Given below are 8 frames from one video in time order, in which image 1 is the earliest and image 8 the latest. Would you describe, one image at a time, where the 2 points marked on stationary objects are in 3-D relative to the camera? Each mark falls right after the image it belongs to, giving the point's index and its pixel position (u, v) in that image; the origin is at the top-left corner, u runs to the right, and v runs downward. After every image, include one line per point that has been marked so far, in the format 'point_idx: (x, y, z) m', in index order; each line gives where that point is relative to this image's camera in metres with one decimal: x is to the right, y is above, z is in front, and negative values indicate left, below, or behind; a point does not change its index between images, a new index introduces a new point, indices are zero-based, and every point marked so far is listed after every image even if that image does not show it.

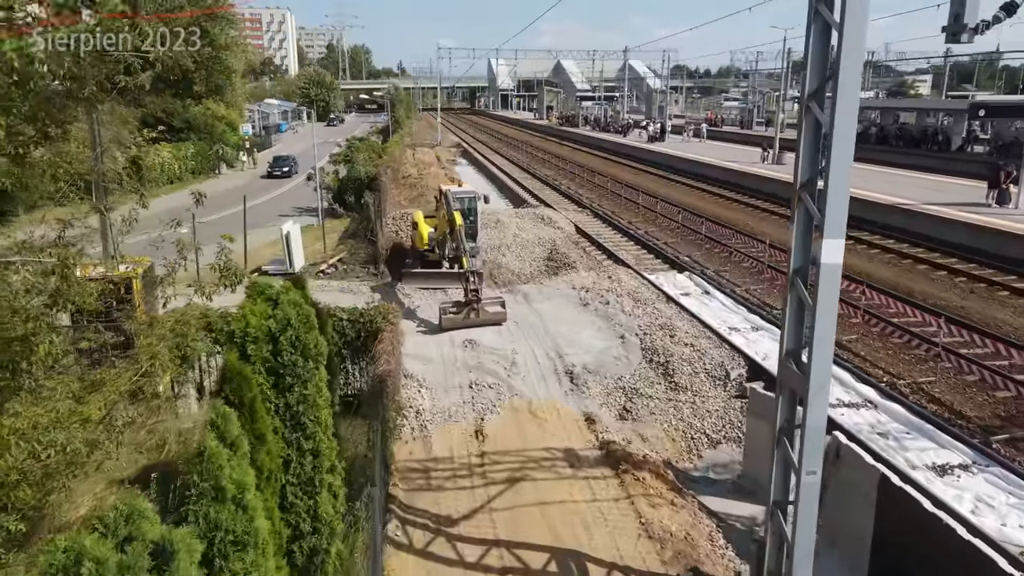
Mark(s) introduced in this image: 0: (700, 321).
0: (+3.6, -0.6, +14.0) m
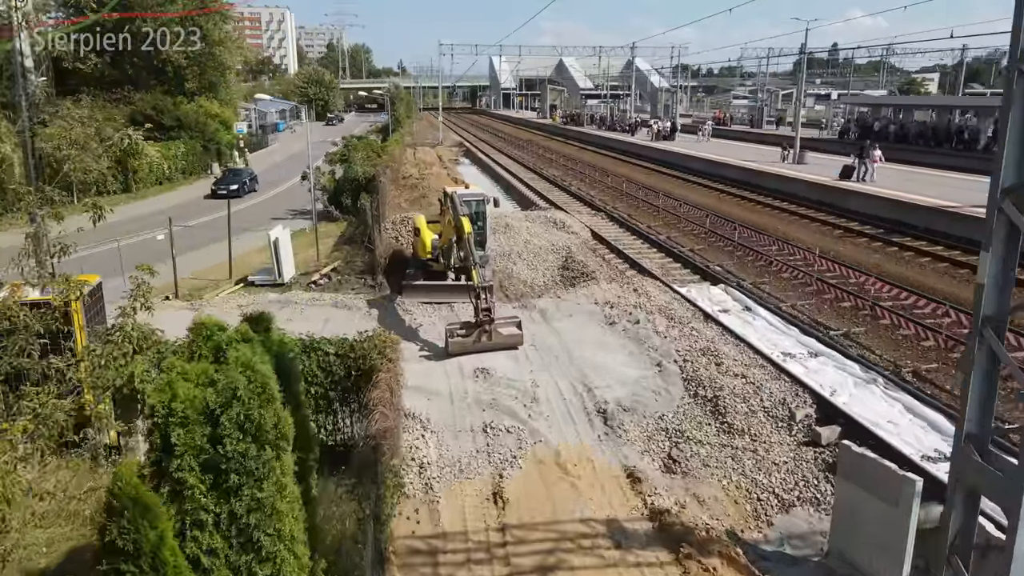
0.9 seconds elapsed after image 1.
0: (+3.9, -0.9, +12.1) m
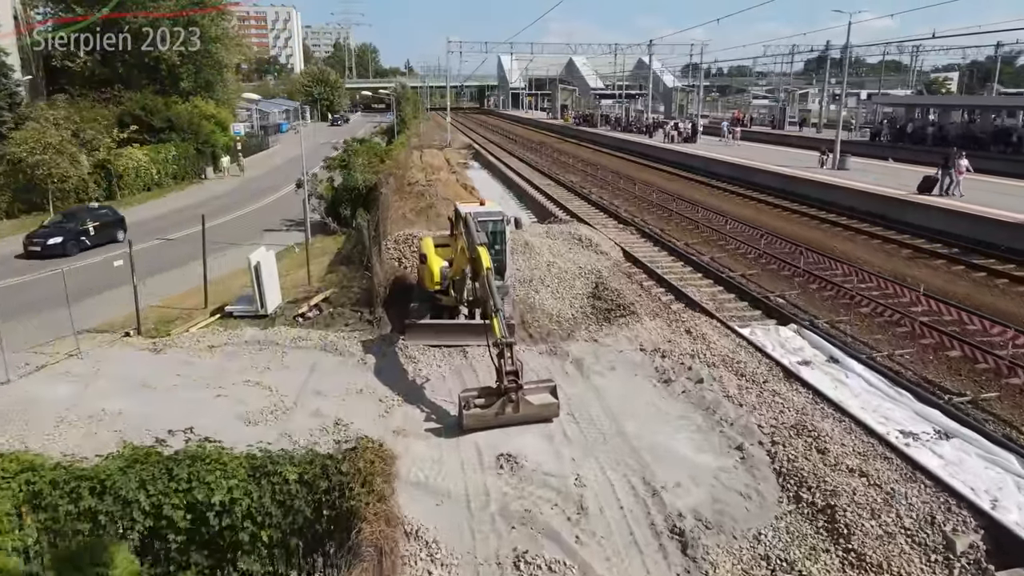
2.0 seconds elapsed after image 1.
0: (+4.4, -1.7, +9.3) m
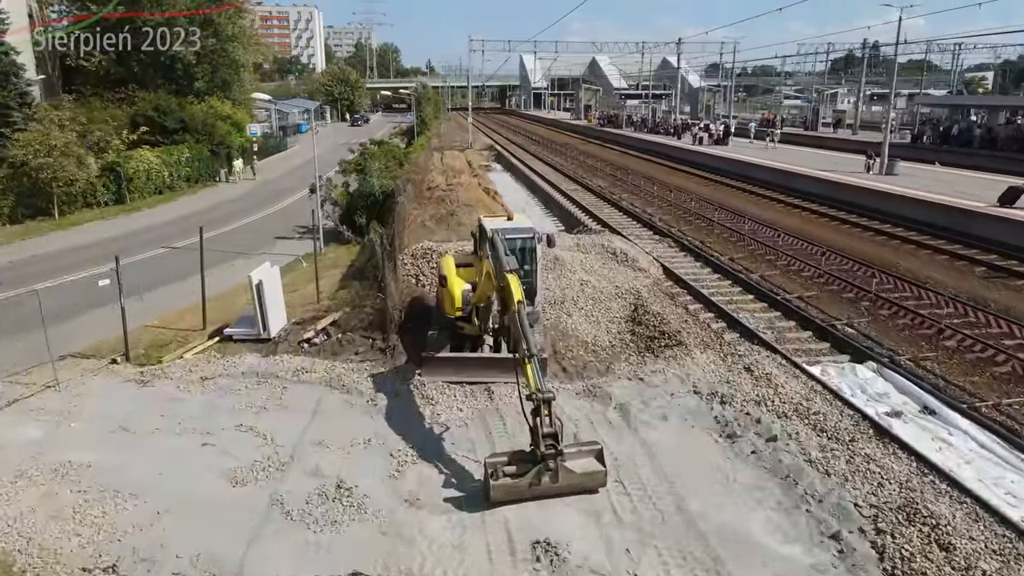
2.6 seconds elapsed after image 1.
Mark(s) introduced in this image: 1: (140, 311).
0: (+4.7, -2.1, +7.5) m
1: (-8.6, -0.6, +16.8) m
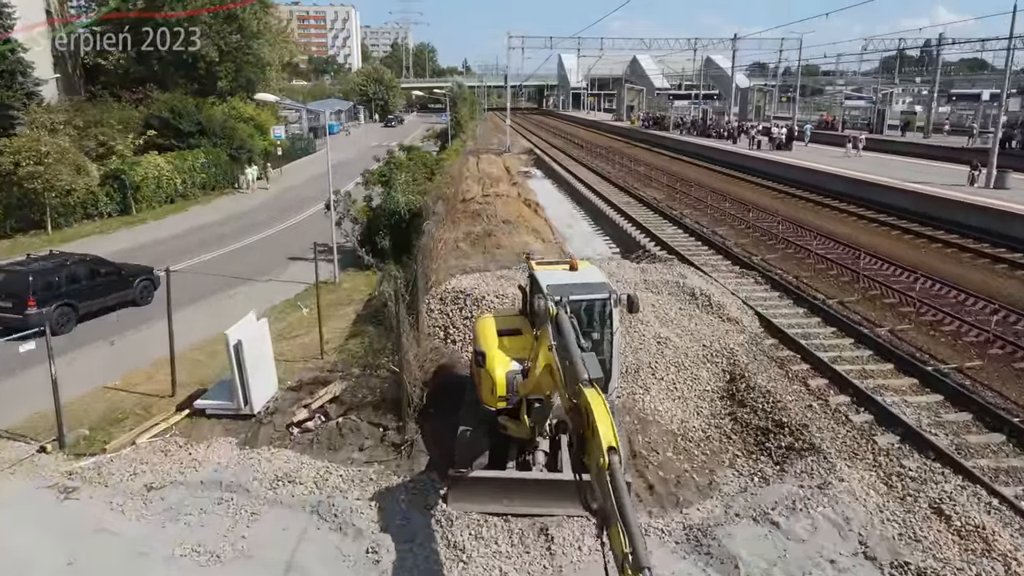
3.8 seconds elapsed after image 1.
0: (+5.3, -3.2, +3.6) m
1: (-7.7, -1.5, +13.6) m
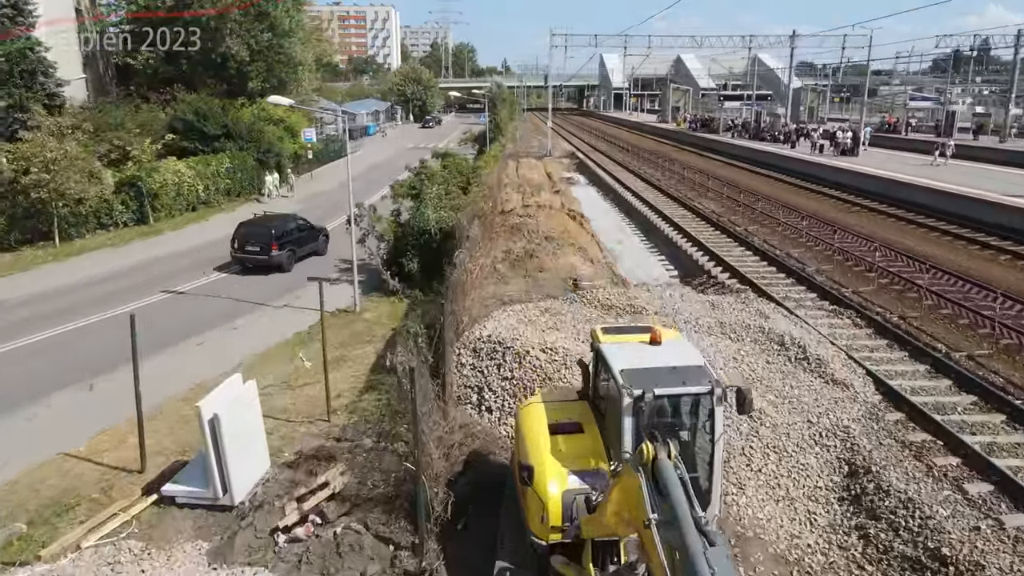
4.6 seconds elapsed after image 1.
0: (+5.5, -4.0, +0.8) m
1: (-6.9, -2.1, +11.4) m
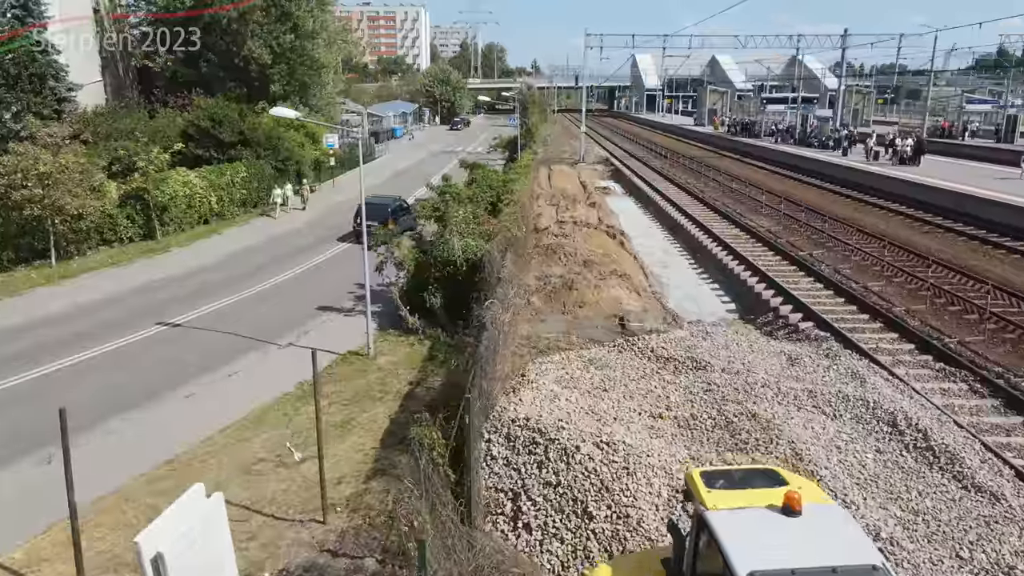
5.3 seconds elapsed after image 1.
0: (+5.6, -4.9, -1.7) m
1: (-6.4, -2.9, +9.3) m
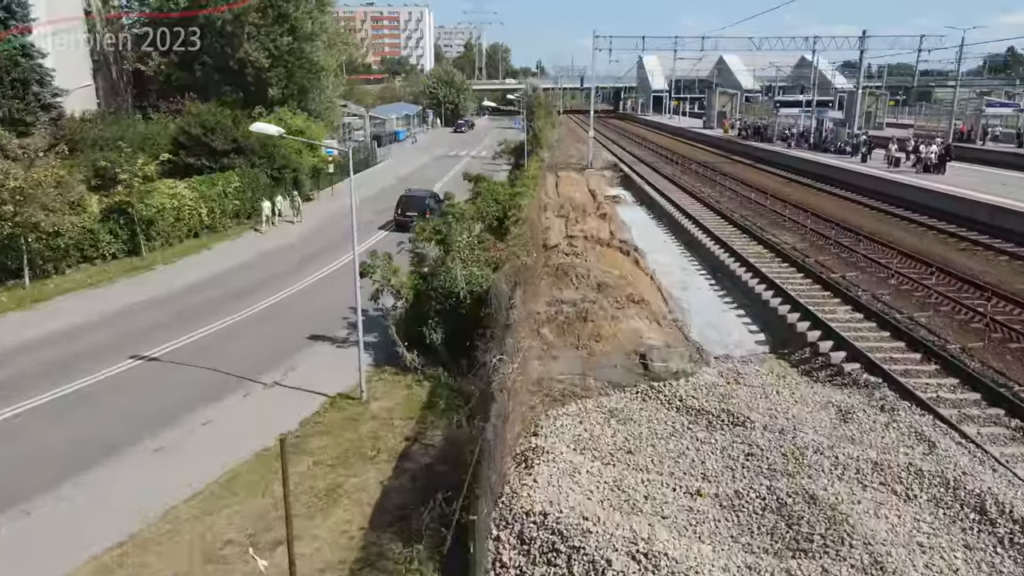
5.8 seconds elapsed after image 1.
0: (+5.7, -5.5, -3.3) m
1: (-6.2, -3.5, +7.8) m
